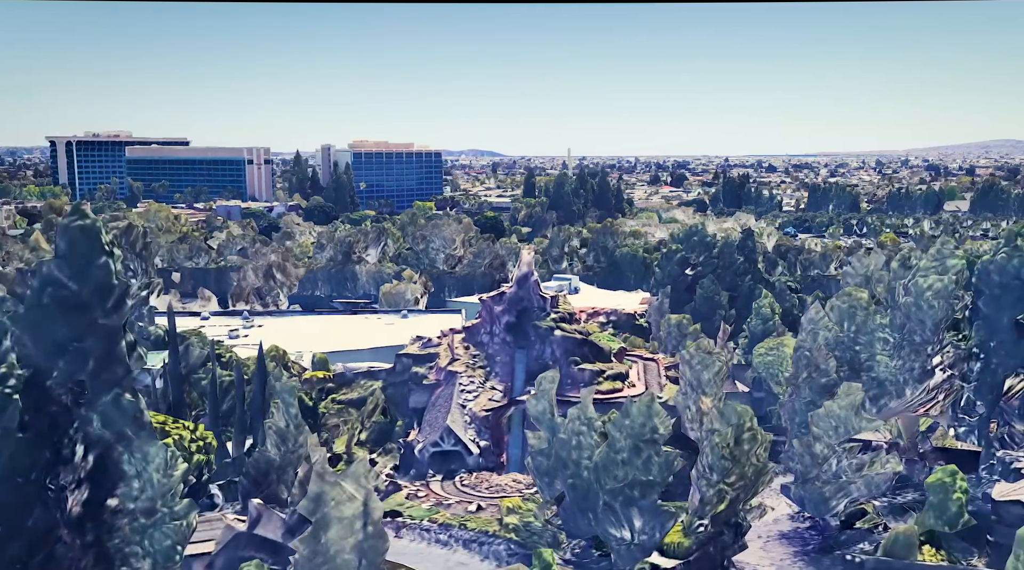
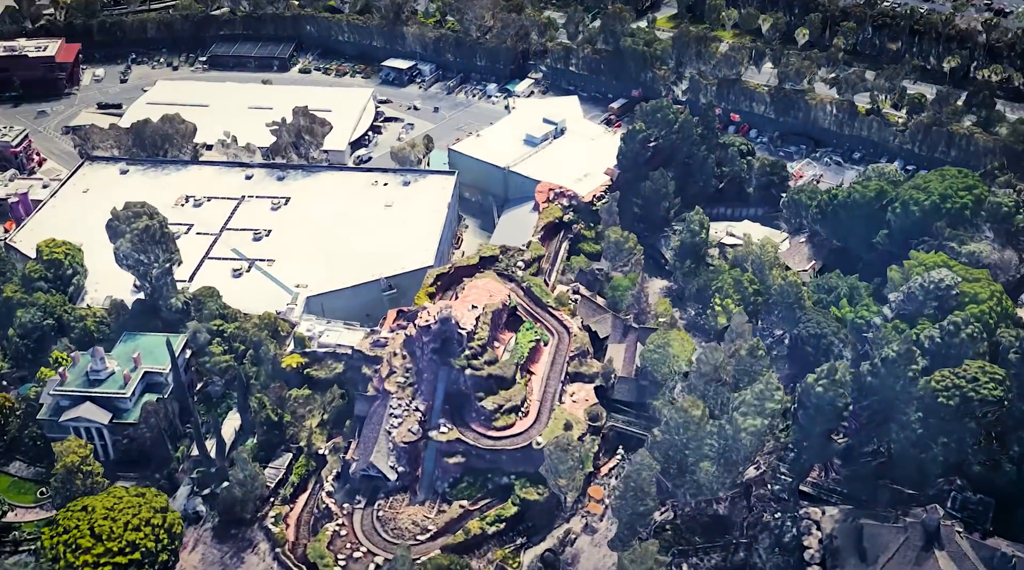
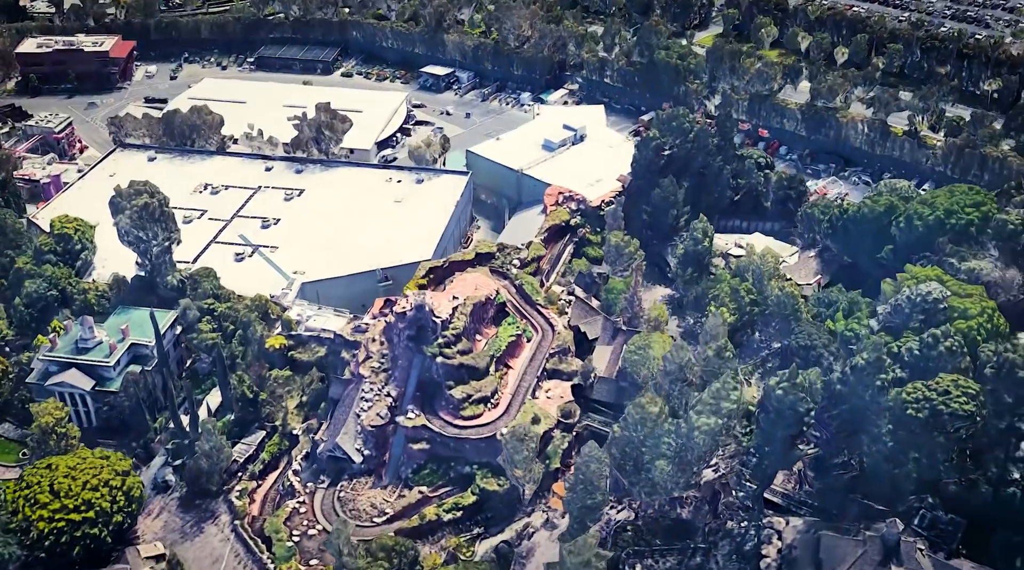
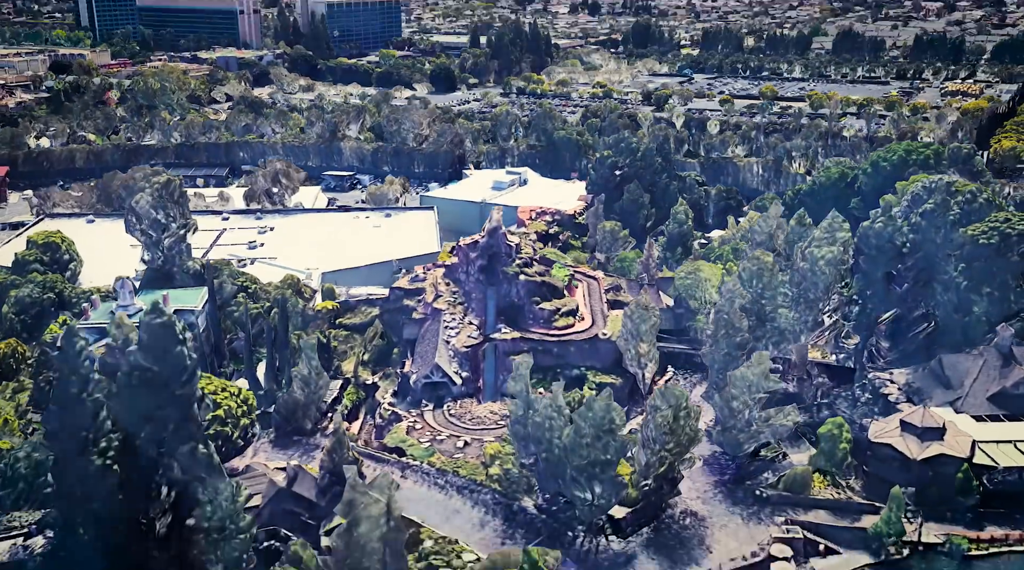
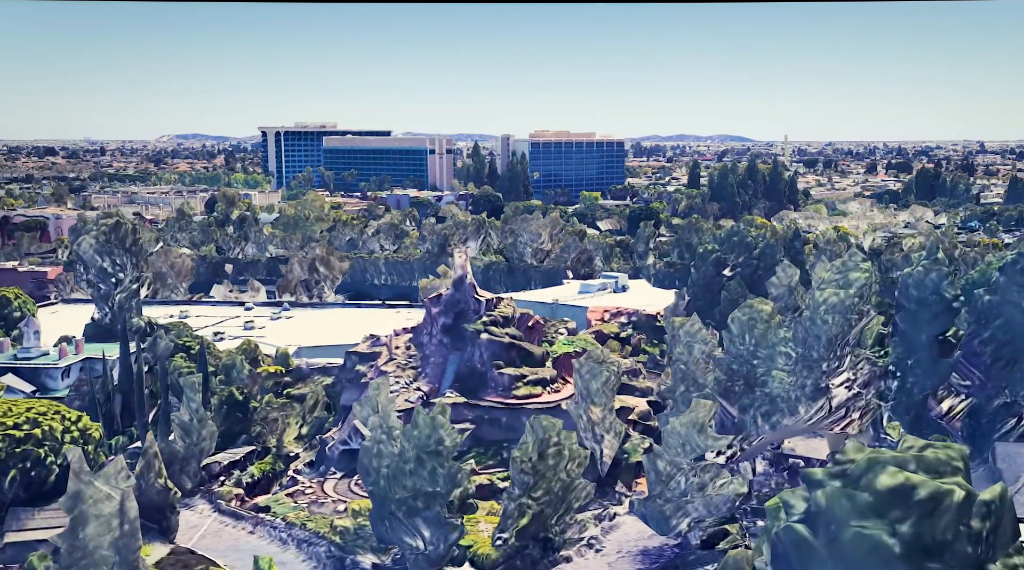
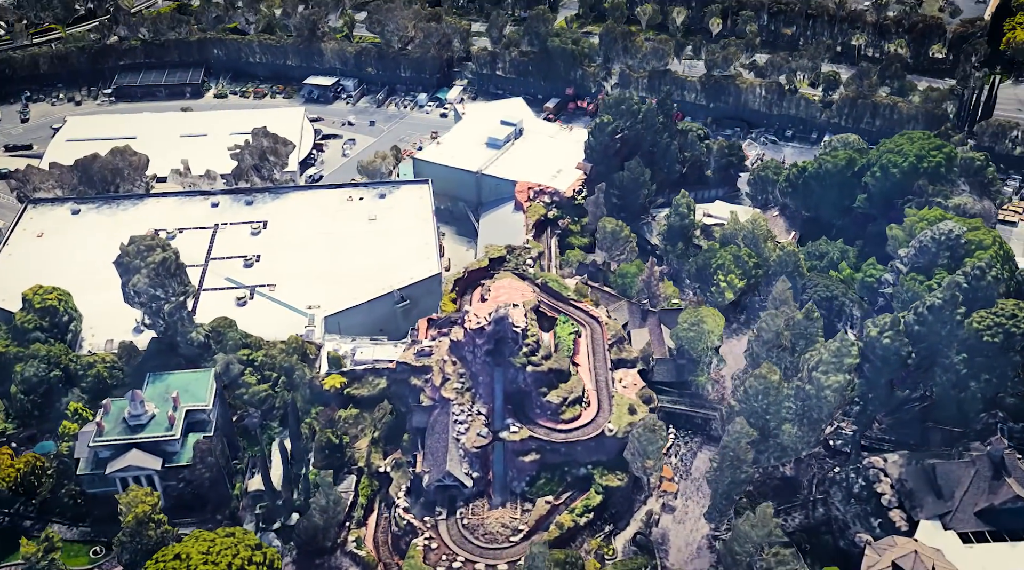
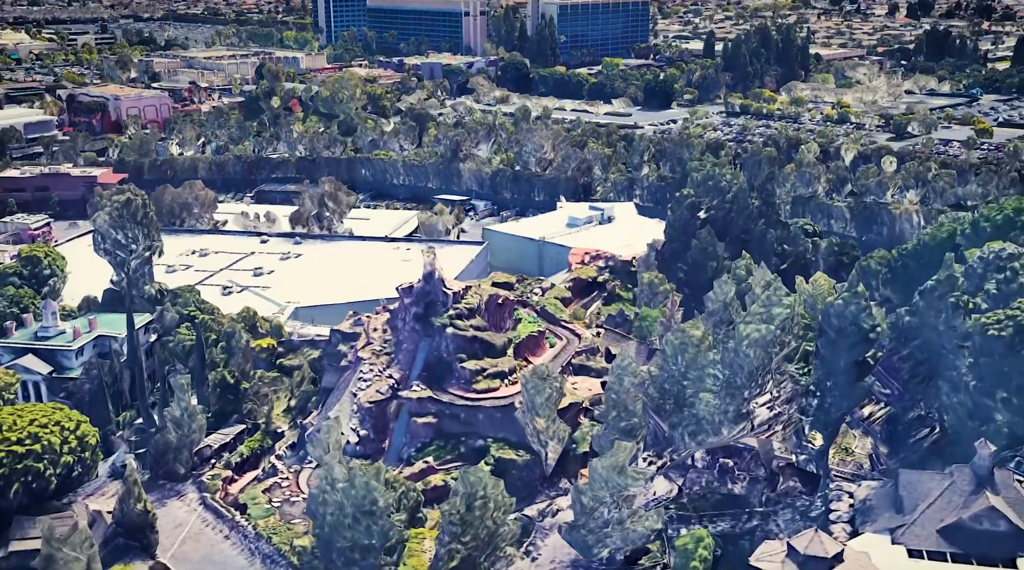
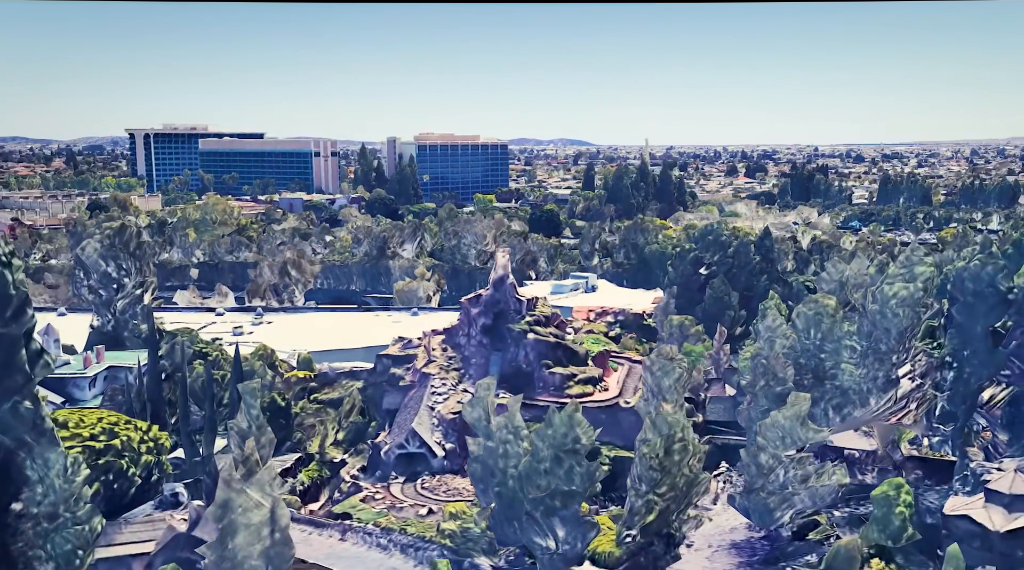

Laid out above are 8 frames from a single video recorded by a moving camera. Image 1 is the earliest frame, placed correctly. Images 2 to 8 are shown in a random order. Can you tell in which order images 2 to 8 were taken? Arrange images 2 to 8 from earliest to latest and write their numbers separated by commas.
8, 5, 7, 3, 2, 6, 4
